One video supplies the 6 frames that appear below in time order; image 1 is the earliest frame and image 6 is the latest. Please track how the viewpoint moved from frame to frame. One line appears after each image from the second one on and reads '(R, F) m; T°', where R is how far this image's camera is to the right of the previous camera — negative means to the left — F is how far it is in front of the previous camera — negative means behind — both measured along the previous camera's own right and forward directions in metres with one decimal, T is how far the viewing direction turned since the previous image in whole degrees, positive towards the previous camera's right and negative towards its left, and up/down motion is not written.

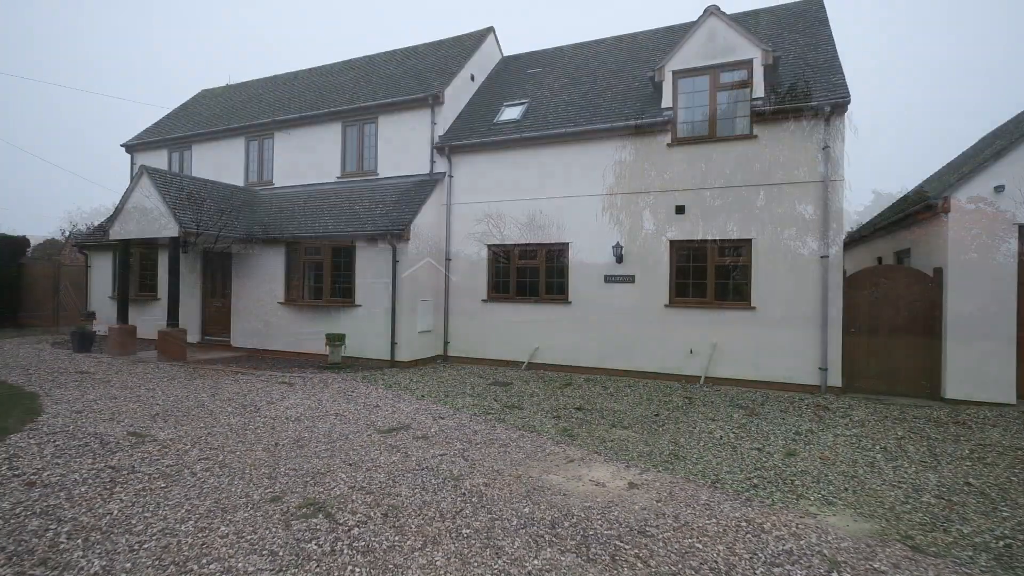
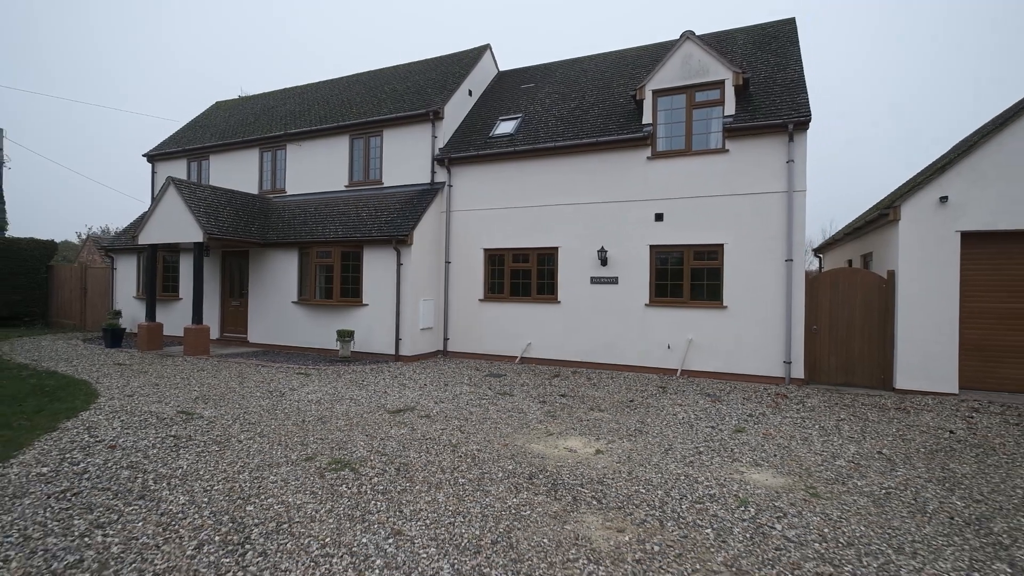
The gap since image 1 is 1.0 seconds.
(+0.2, -1.0) m; 0°
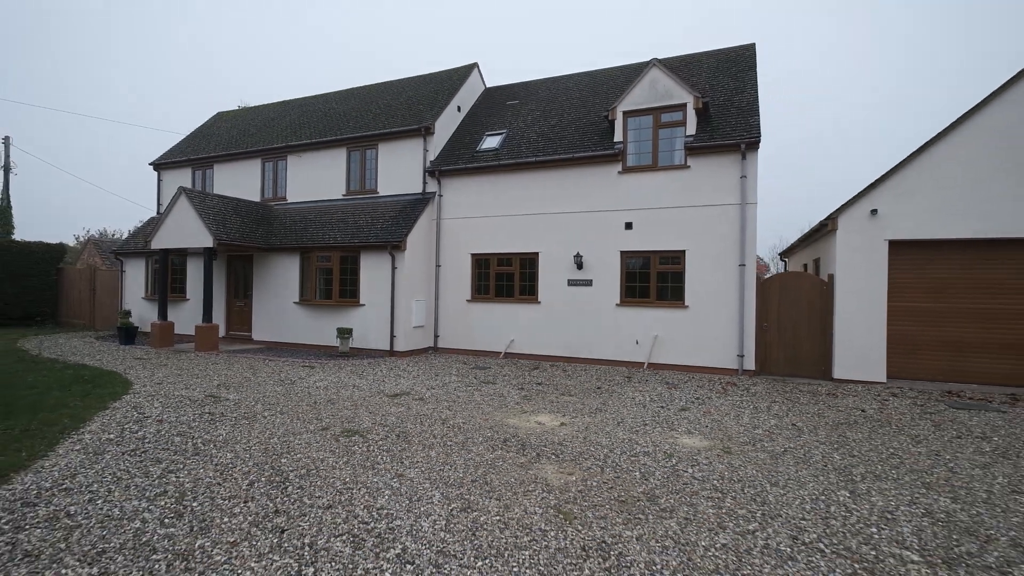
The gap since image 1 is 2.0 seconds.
(+0.3, -1.2) m; +1°
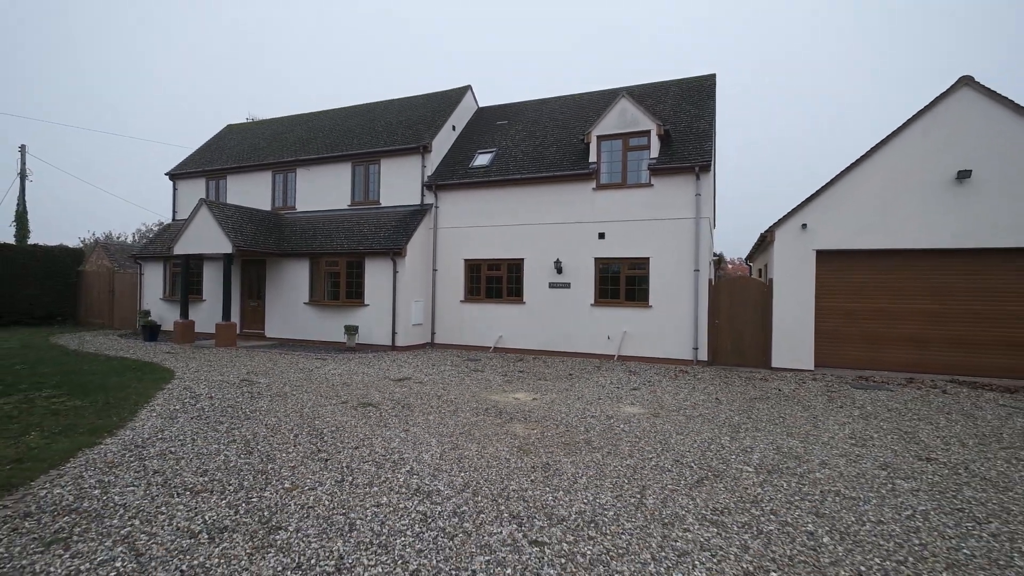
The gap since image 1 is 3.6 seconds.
(+0.3, -1.7) m; +1°
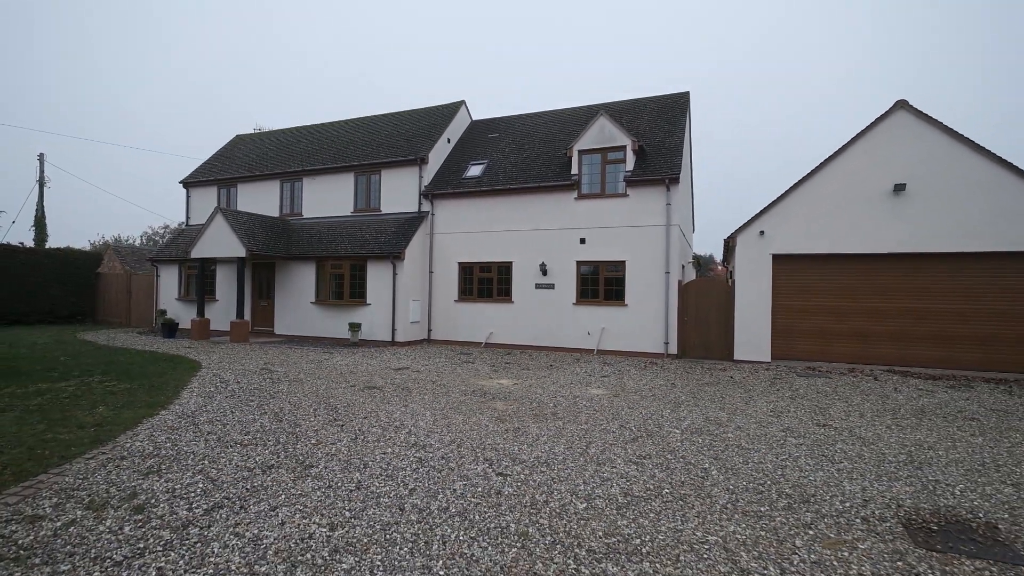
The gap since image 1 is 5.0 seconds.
(+0.4, -1.4) m; 0°
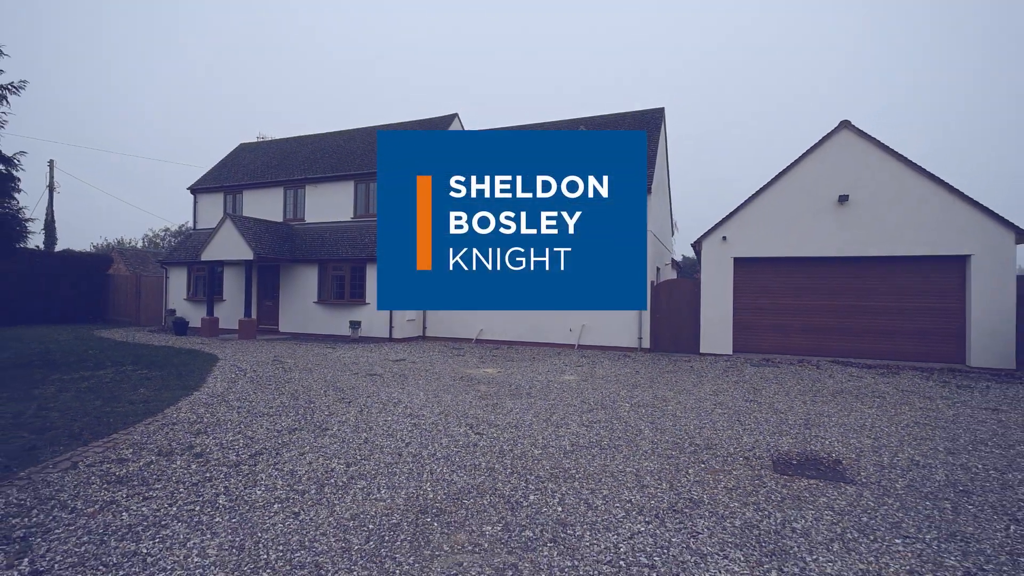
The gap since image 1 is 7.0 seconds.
(+0.4, -1.4) m; +1°
